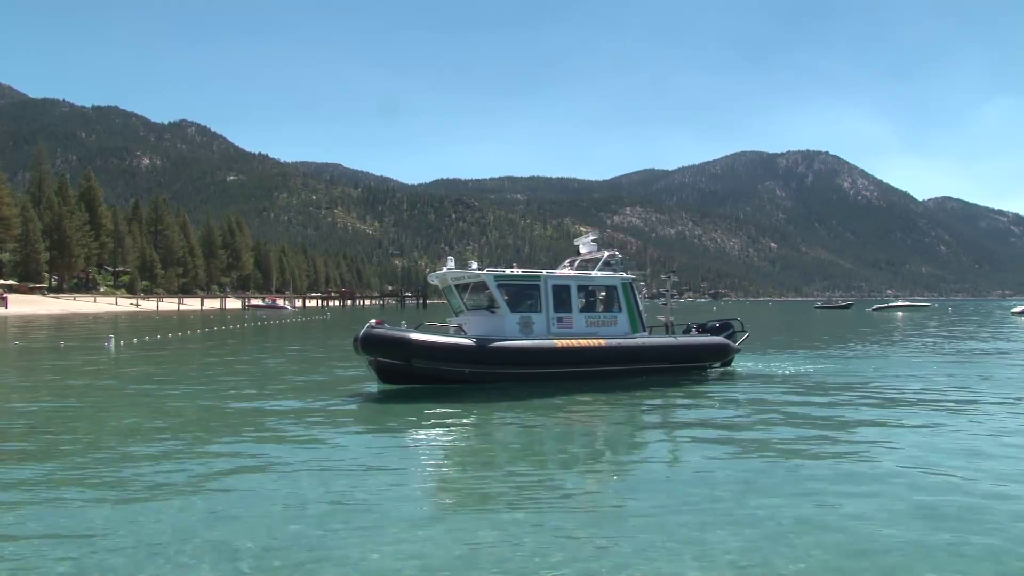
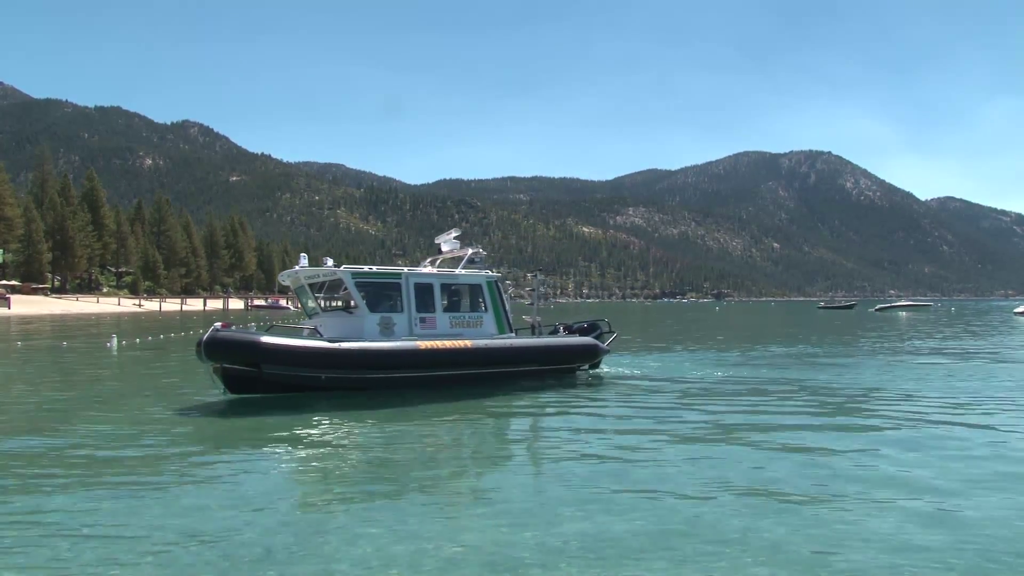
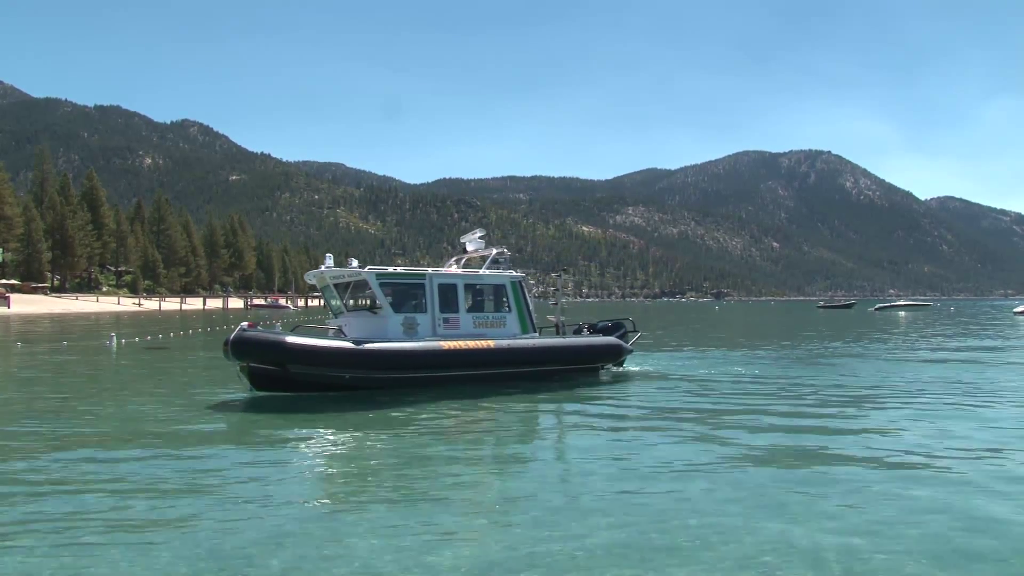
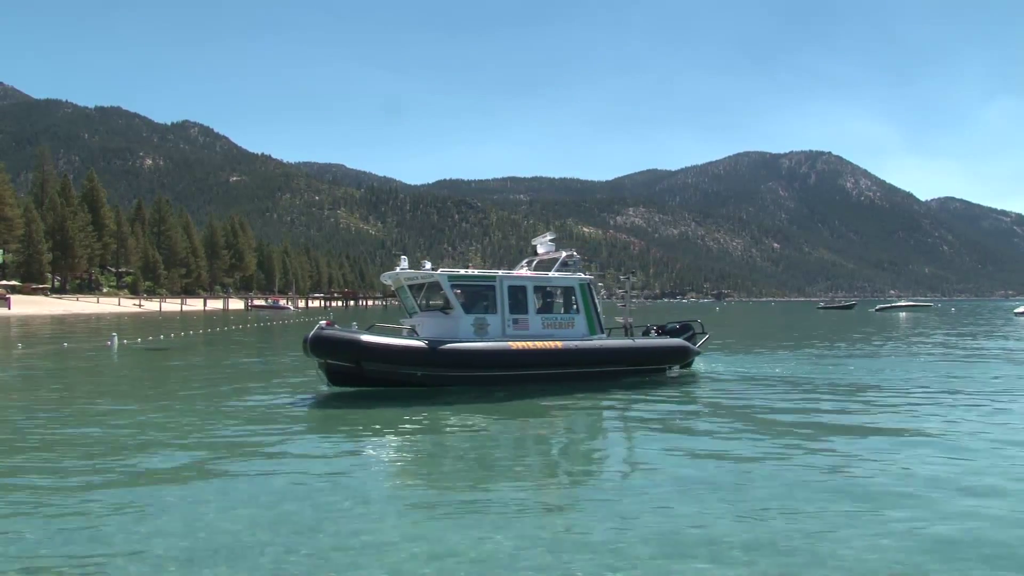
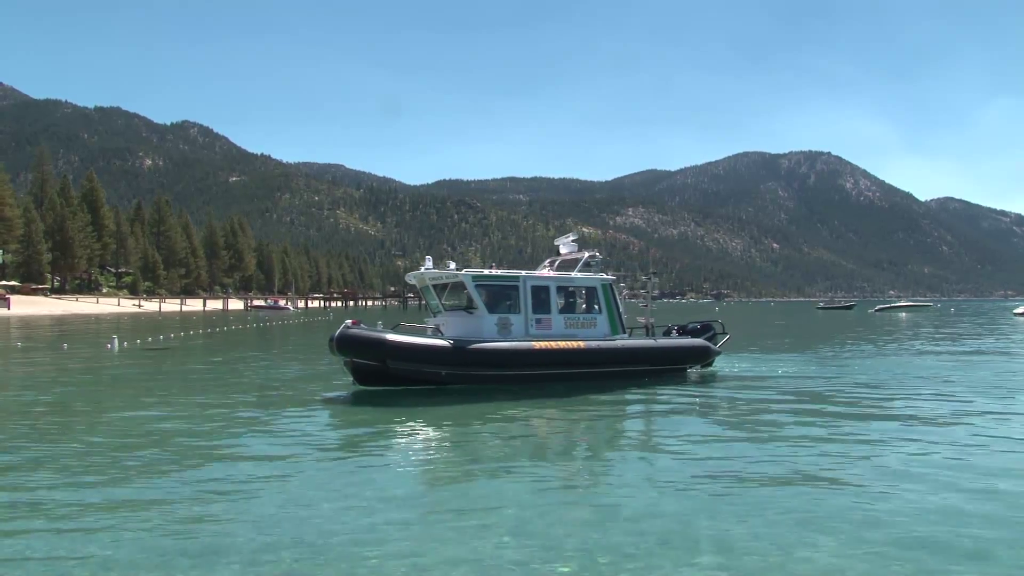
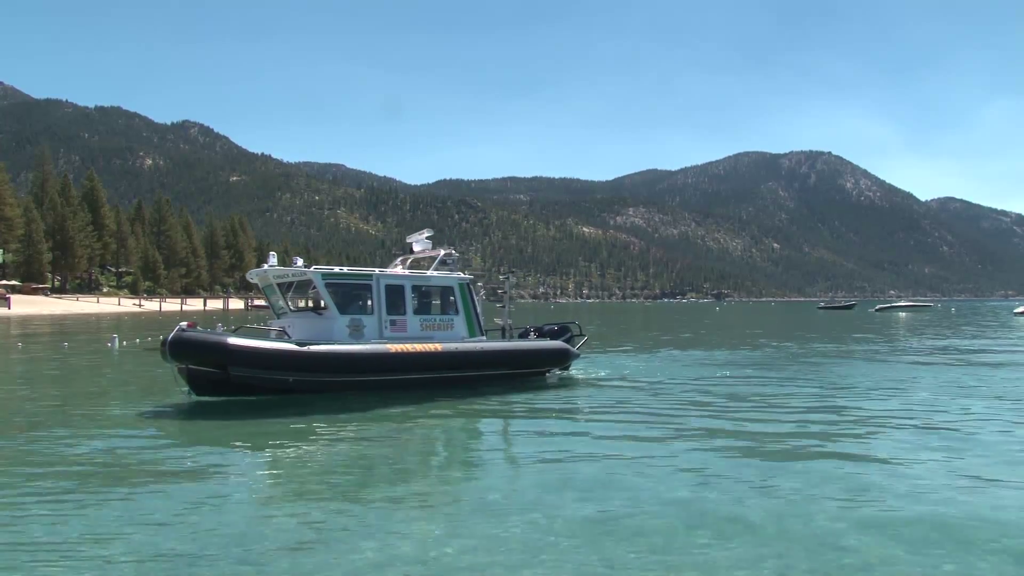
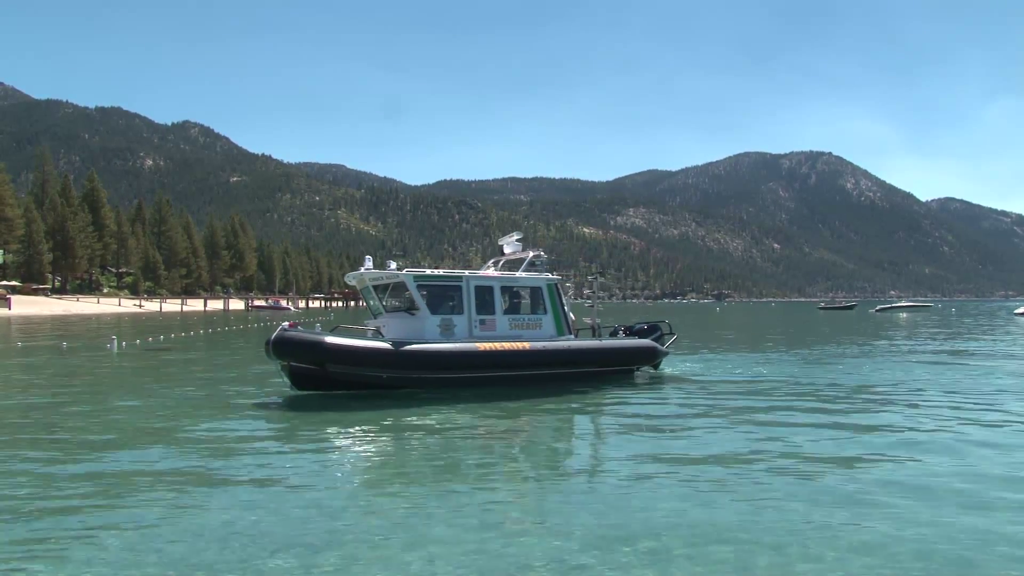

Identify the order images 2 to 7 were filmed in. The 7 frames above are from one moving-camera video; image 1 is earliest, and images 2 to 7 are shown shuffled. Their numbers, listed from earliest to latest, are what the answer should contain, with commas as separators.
5, 4, 7, 3, 2, 6
